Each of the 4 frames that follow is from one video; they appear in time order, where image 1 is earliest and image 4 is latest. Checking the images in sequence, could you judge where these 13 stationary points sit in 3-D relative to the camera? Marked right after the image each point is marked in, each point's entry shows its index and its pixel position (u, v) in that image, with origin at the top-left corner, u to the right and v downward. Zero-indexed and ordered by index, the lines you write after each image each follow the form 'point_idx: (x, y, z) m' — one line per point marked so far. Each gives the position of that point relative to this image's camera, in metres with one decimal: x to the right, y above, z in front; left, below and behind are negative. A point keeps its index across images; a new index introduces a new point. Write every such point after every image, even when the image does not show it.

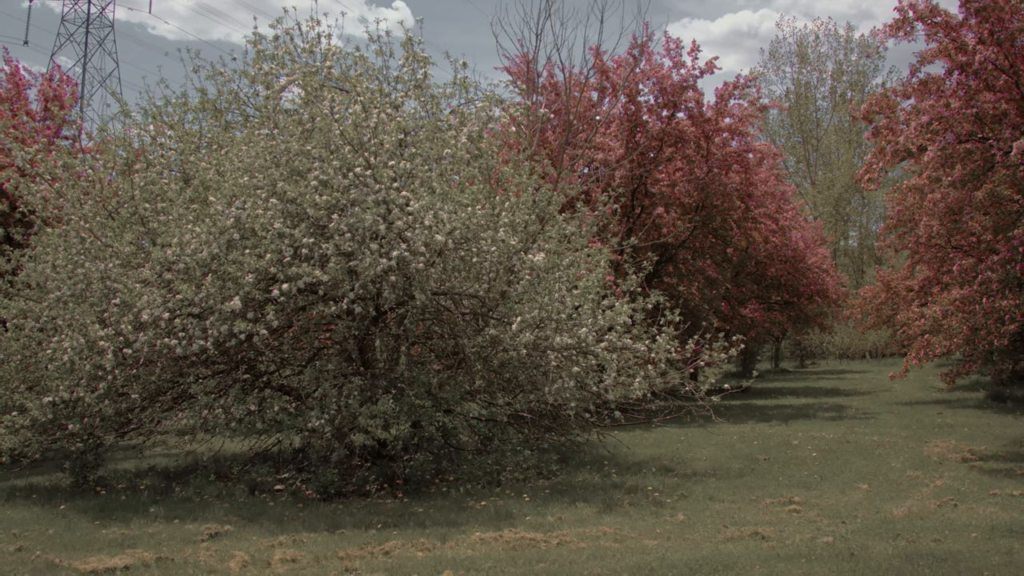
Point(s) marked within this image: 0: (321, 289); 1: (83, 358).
0: (-2.3, 0.0, +10.1) m
1: (-5.4, -0.9, +10.4) m
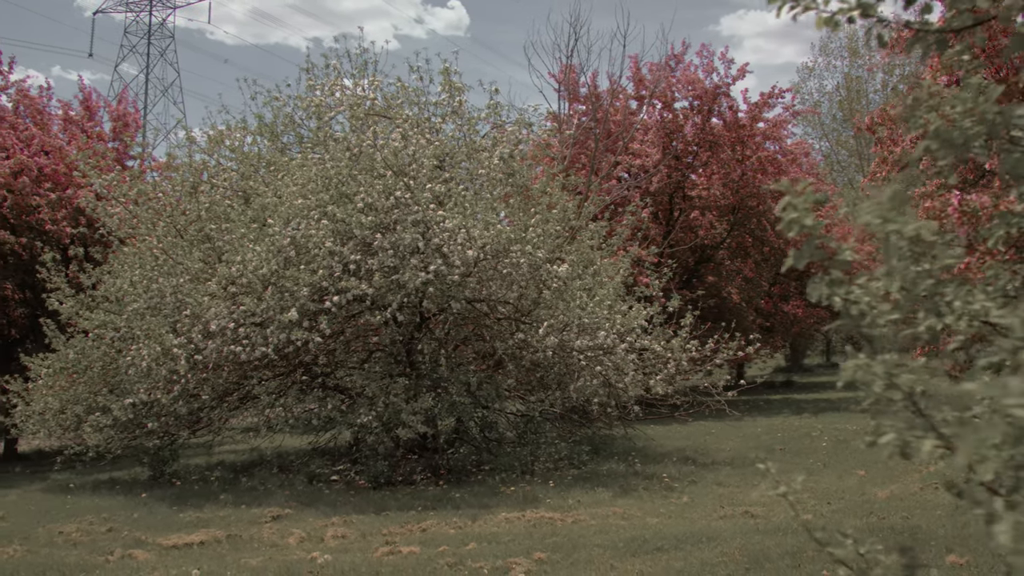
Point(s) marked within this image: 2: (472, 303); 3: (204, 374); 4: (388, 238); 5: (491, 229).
0: (-1.9, -0.2, +11.2) m
1: (-5.0, -1.1, +11.6) m
2: (-0.5, -0.2, +11.8) m
3: (-4.3, -1.2, +11.6) m
4: (-1.6, +0.6, +10.9) m
5: (-0.3, +0.8, +11.3) m
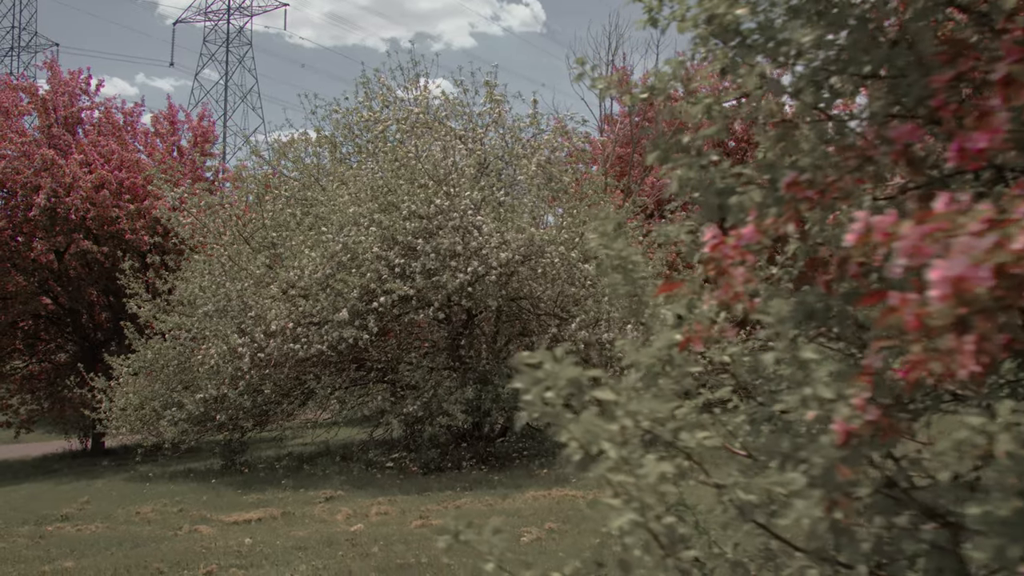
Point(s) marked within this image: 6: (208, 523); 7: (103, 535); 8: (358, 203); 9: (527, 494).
0: (-1.5, -0.1, +12.0) m
1: (-4.4, -1.1, +12.7) m
2: (0.0, -0.2, +12.4) m
3: (-3.8, -1.2, +12.6) m
4: (-1.2, +0.7, +11.7) m
5: (+0.2, +0.8, +12.0) m
6: (-3.4, -2.7, +9.3) m
7: (-4.5, -2.7, +9.0) m
8: (-2.3, +1.3, +12.3) m
9: (+0.2, -2.3, +9.1) m
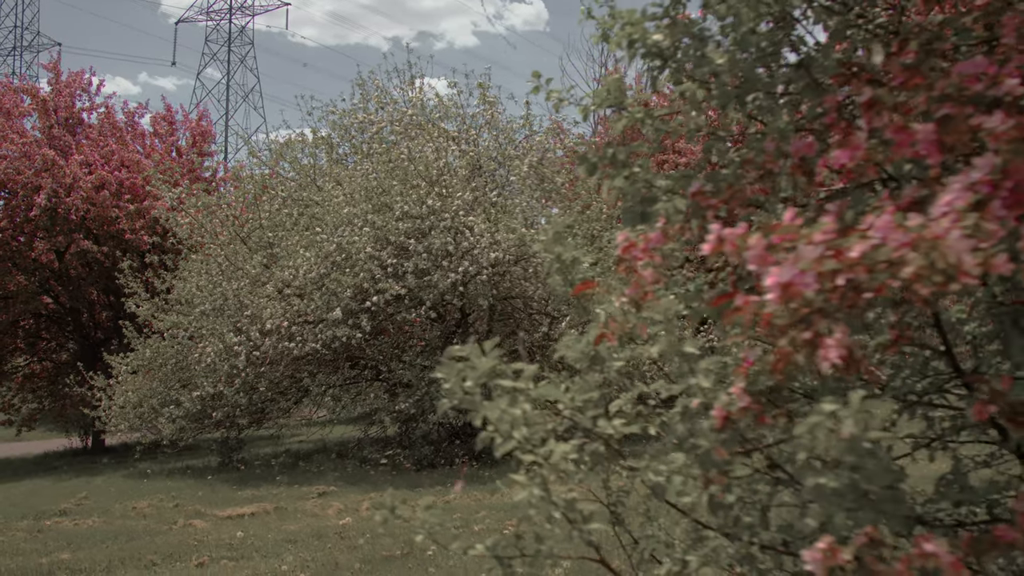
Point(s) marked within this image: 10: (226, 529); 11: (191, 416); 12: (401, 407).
0: (-1.6, -0.1, +12.1) m
1: (-4.6, -1.1, +12.9) m
2: (-0.1, -0.2, +12.6) m
3: (-3.9, -1.2, +12.8) m
4: (-1.3, +0.7, +11.9) m
5: (0.0, +0.8, +12.2) m
6: (-3.6, -2.7, +9.5) m
7: (-4.6, -2.7, +9.2) m
8: (-2.5, +1.3, +12.5) m
9: (0.0, -2.3, +9.3) m
10: (-3.0, -2.5, +8.6) m
11: (-5.4, -2.1, +13.7) m
12: (-1.7, -1.8, +12.4) m
